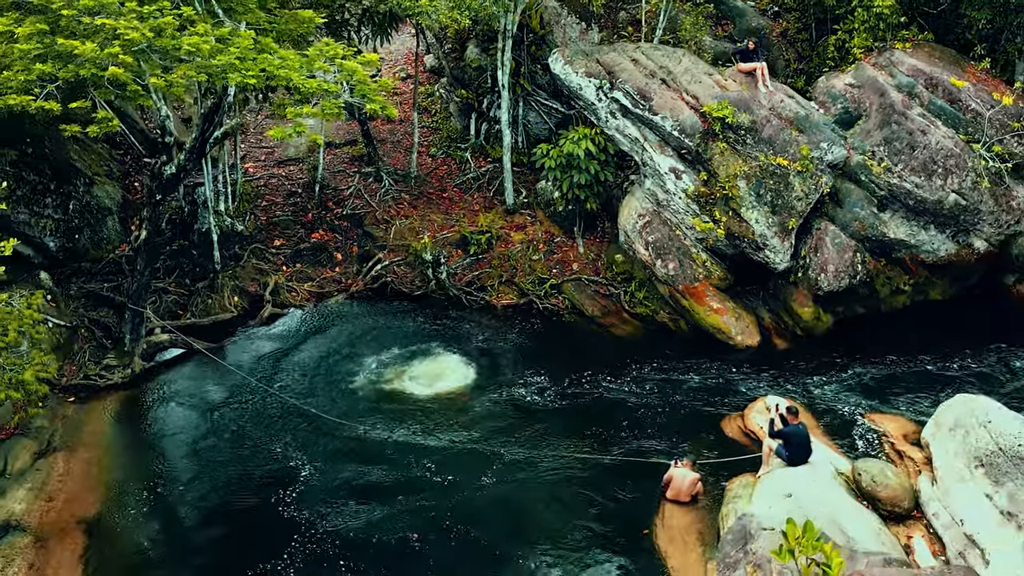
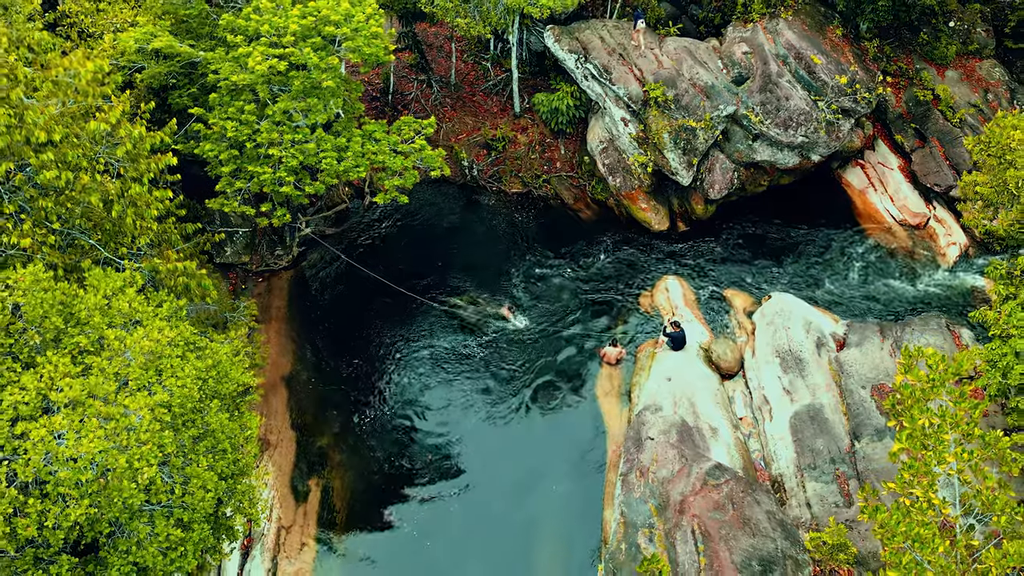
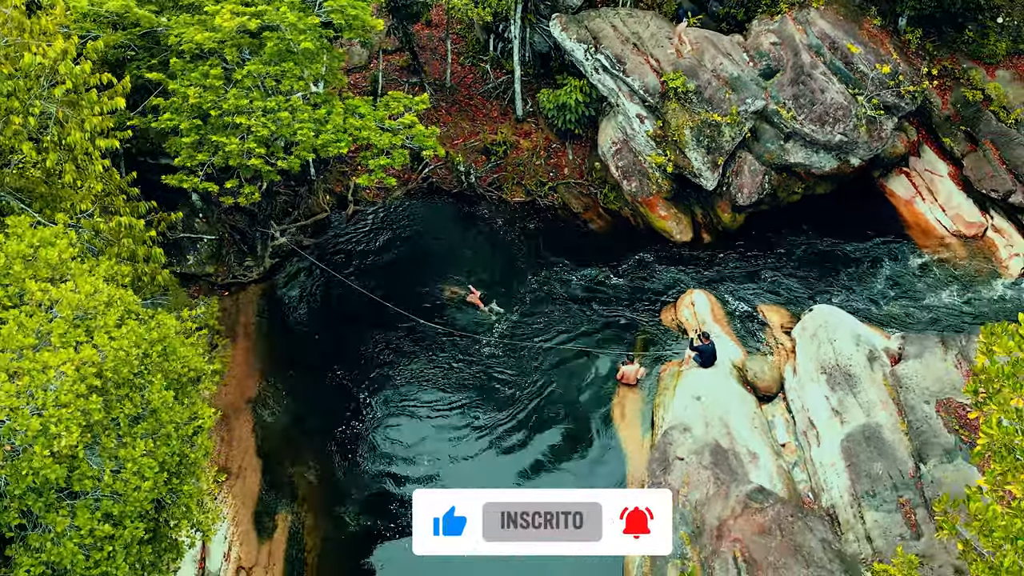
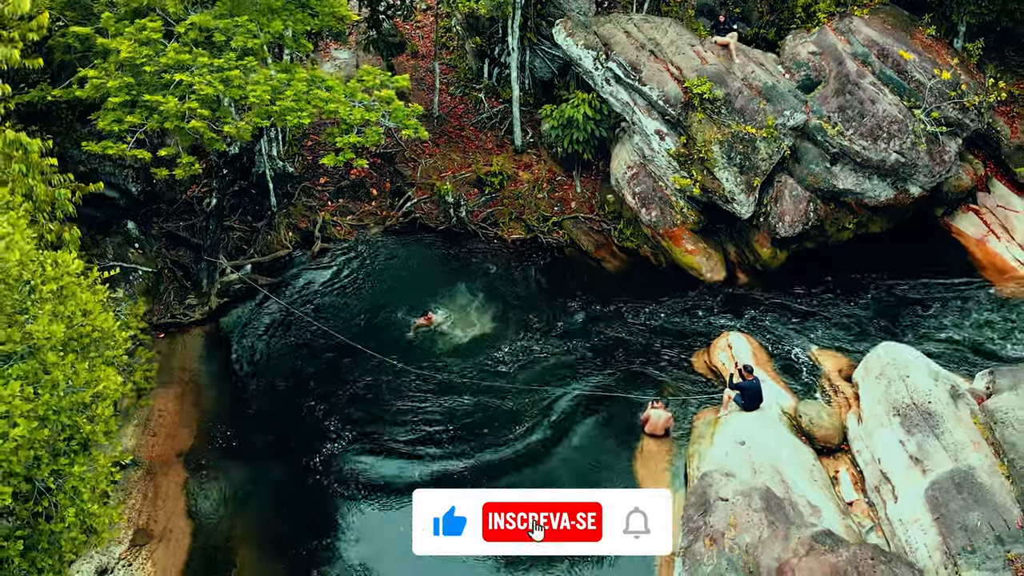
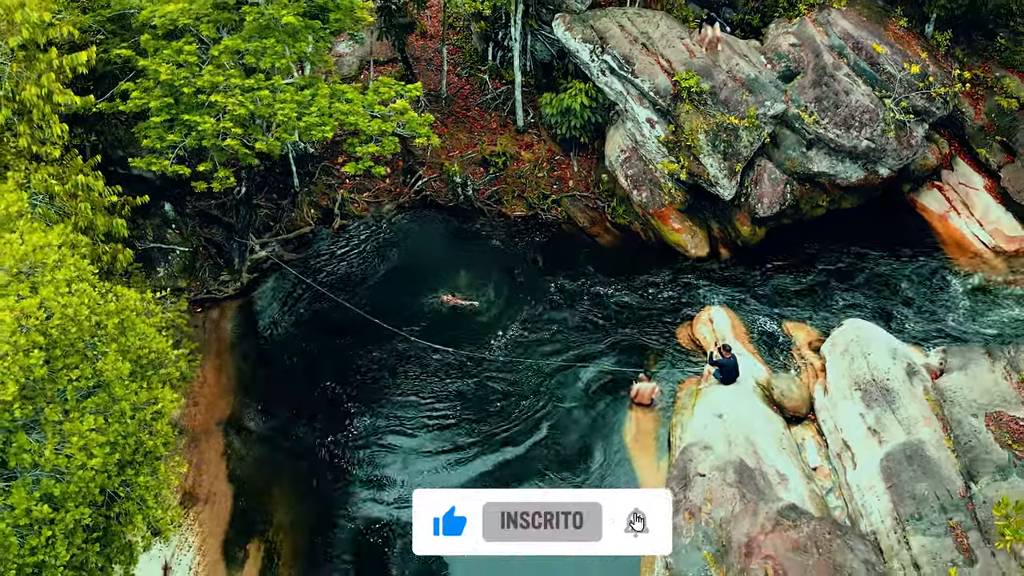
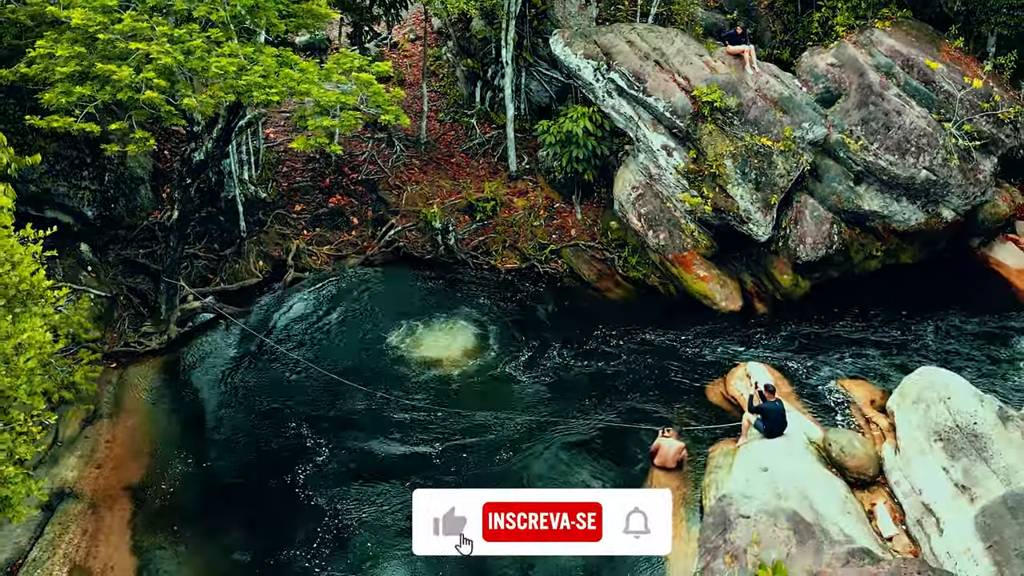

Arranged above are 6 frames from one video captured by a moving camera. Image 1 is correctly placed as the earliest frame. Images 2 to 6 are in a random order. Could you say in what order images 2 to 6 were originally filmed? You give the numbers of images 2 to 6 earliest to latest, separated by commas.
6, 4, 5, 3, 2
